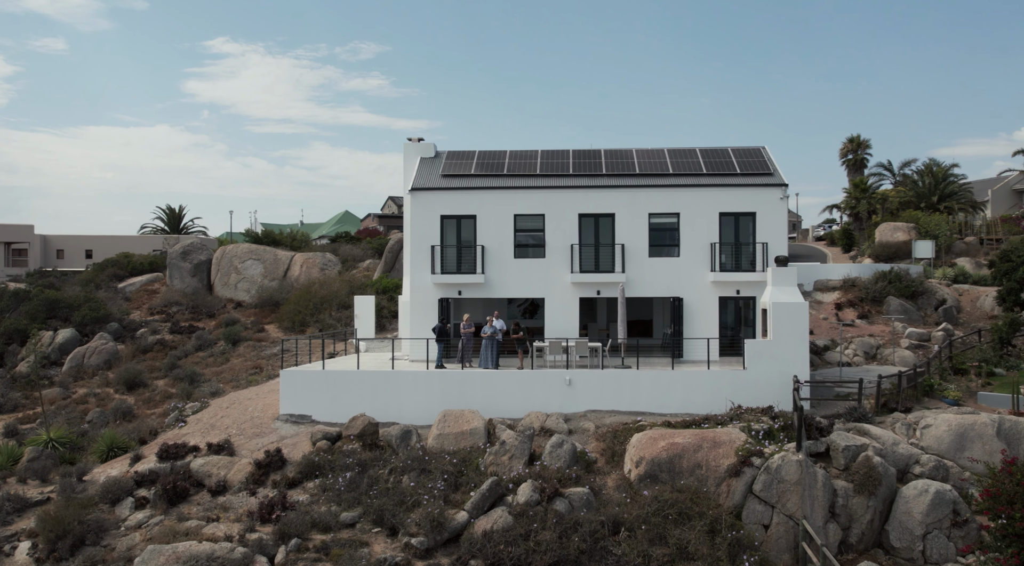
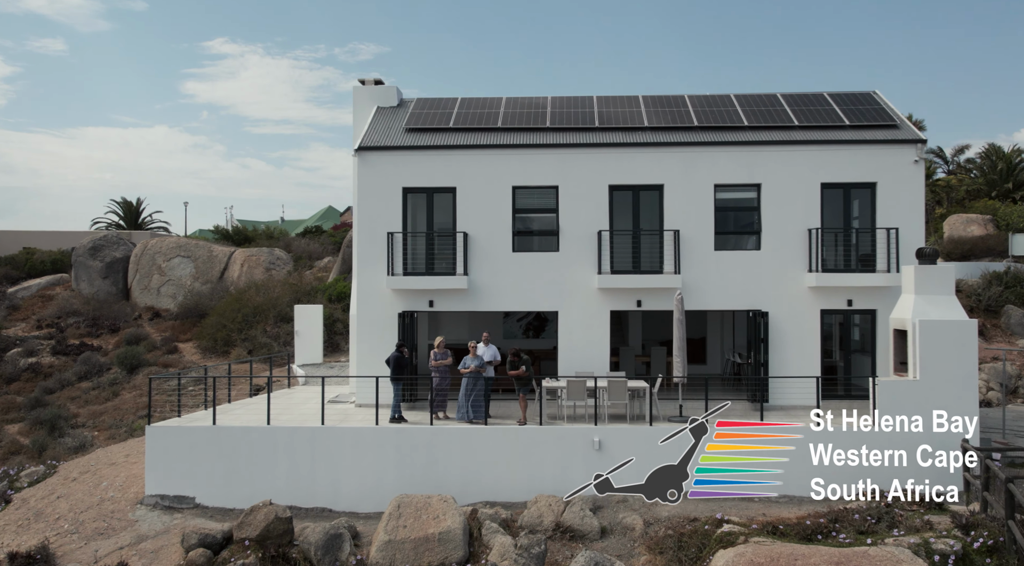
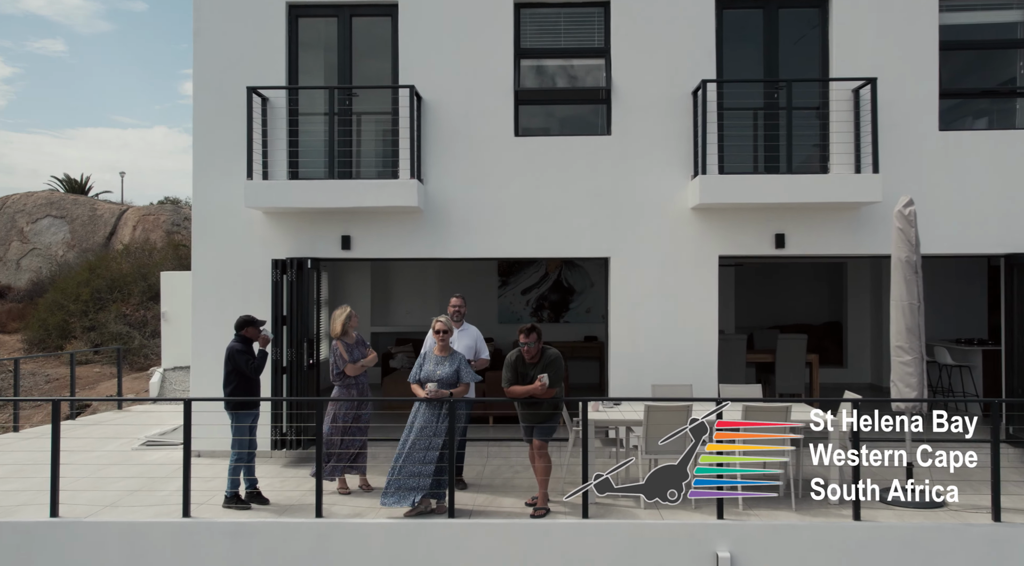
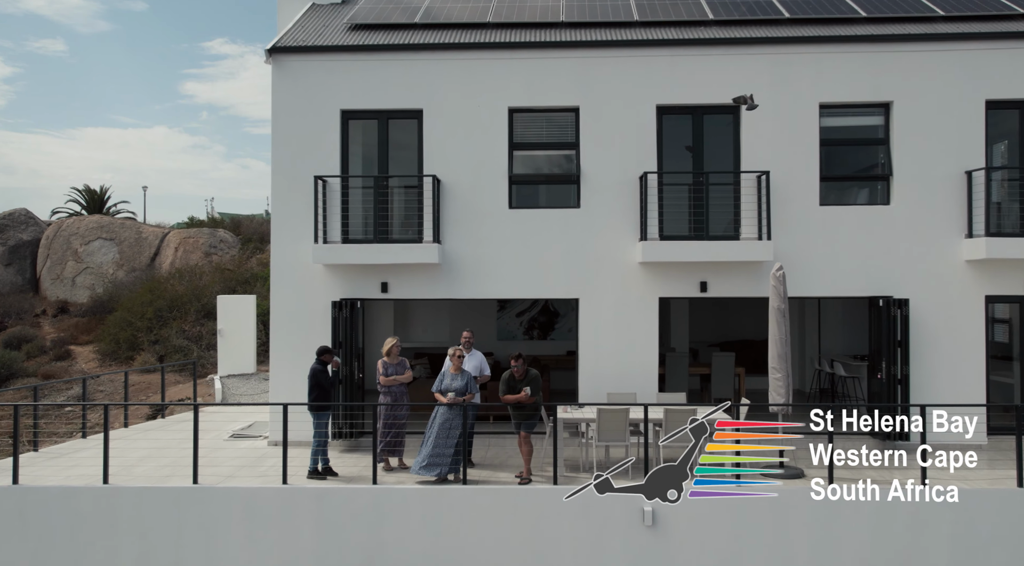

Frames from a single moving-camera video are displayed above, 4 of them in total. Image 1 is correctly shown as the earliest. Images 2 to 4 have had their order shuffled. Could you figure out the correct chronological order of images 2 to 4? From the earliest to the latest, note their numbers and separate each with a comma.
2, 4, 3
